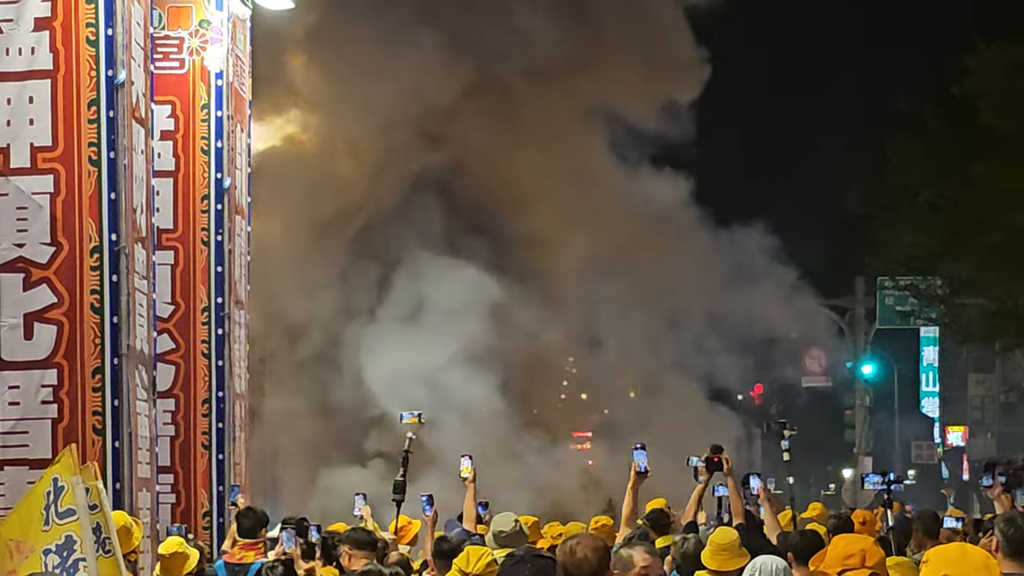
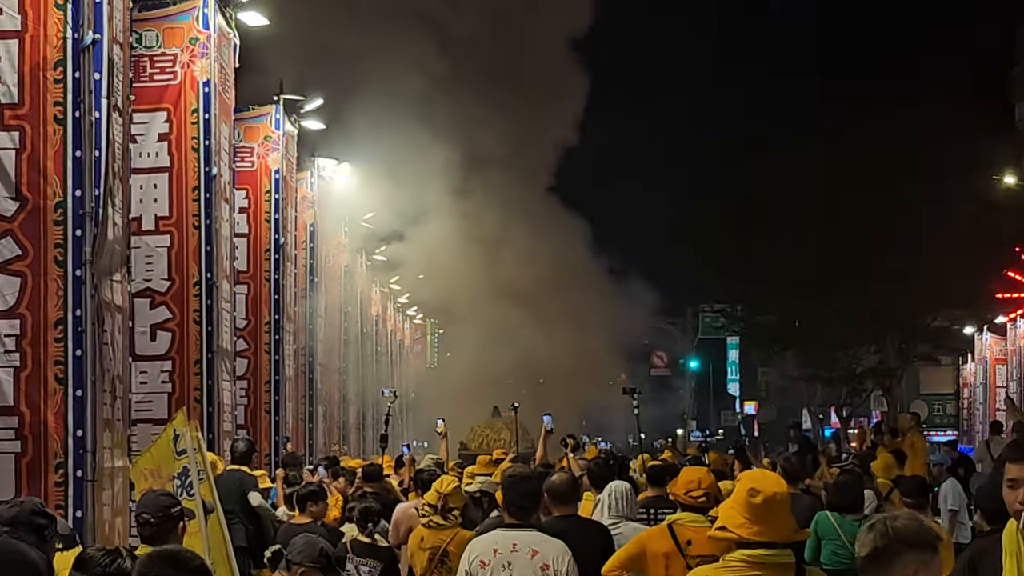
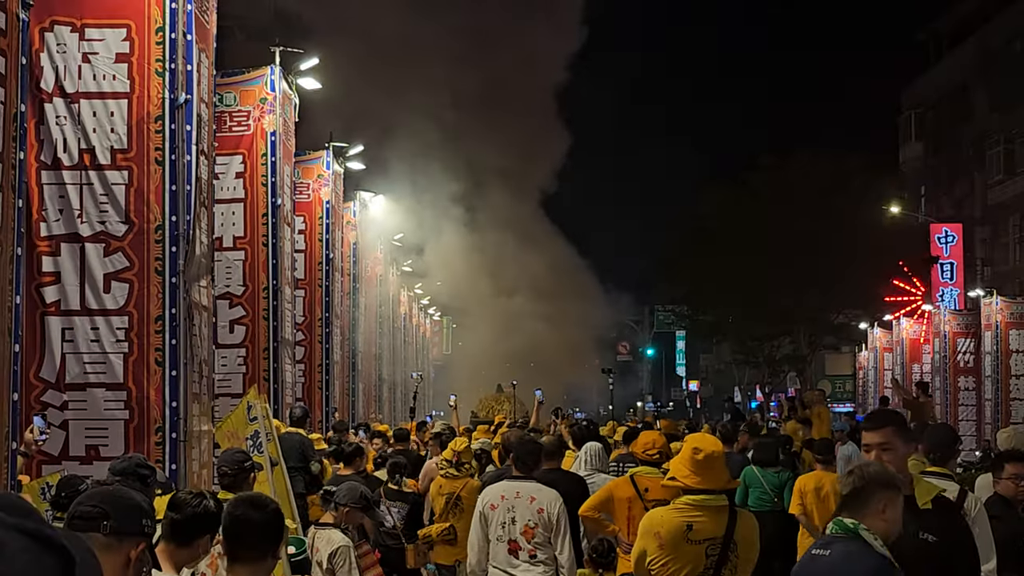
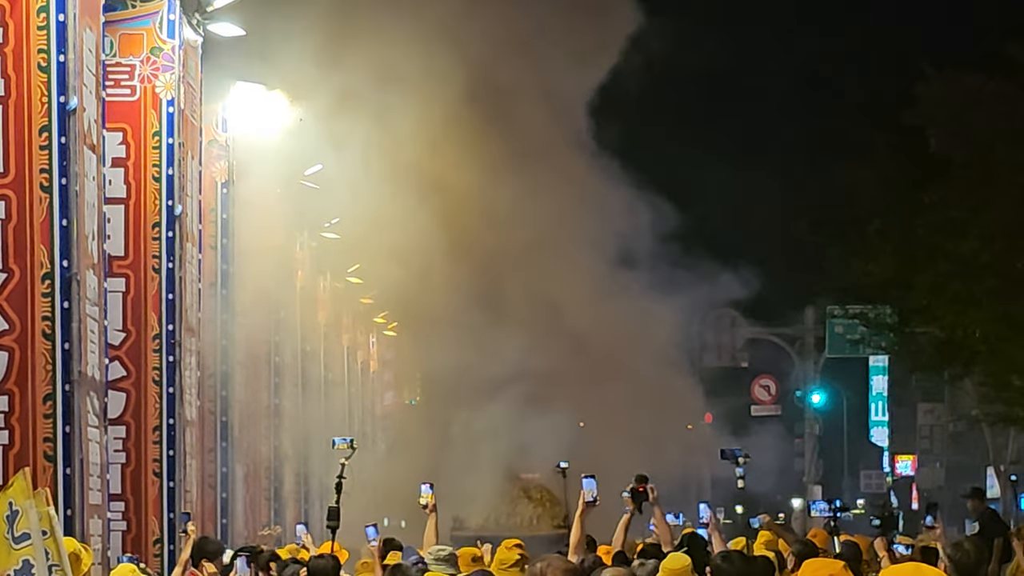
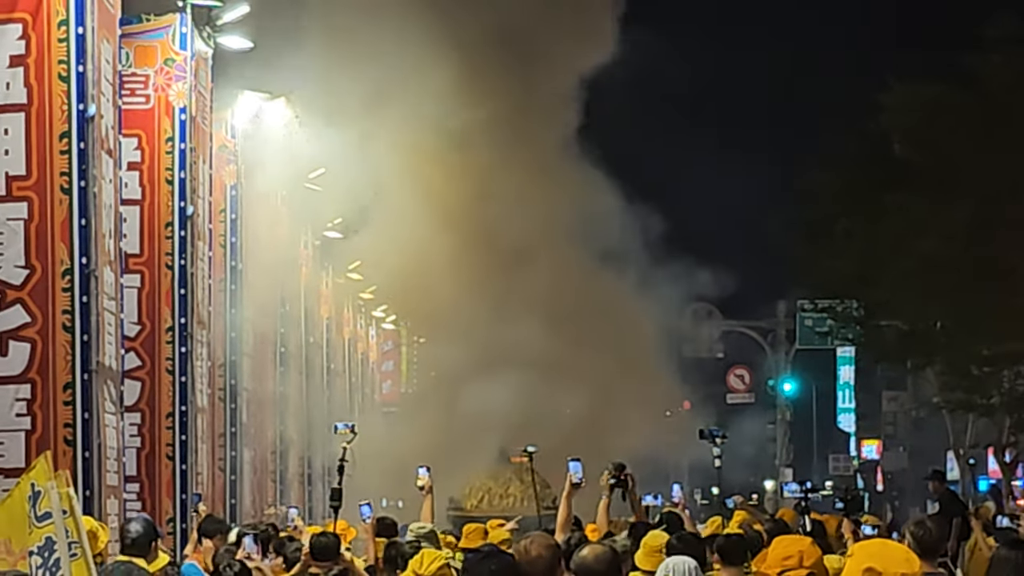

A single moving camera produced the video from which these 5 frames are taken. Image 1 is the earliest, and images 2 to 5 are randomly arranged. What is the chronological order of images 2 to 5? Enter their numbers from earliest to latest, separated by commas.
4, 5, 2, 3
